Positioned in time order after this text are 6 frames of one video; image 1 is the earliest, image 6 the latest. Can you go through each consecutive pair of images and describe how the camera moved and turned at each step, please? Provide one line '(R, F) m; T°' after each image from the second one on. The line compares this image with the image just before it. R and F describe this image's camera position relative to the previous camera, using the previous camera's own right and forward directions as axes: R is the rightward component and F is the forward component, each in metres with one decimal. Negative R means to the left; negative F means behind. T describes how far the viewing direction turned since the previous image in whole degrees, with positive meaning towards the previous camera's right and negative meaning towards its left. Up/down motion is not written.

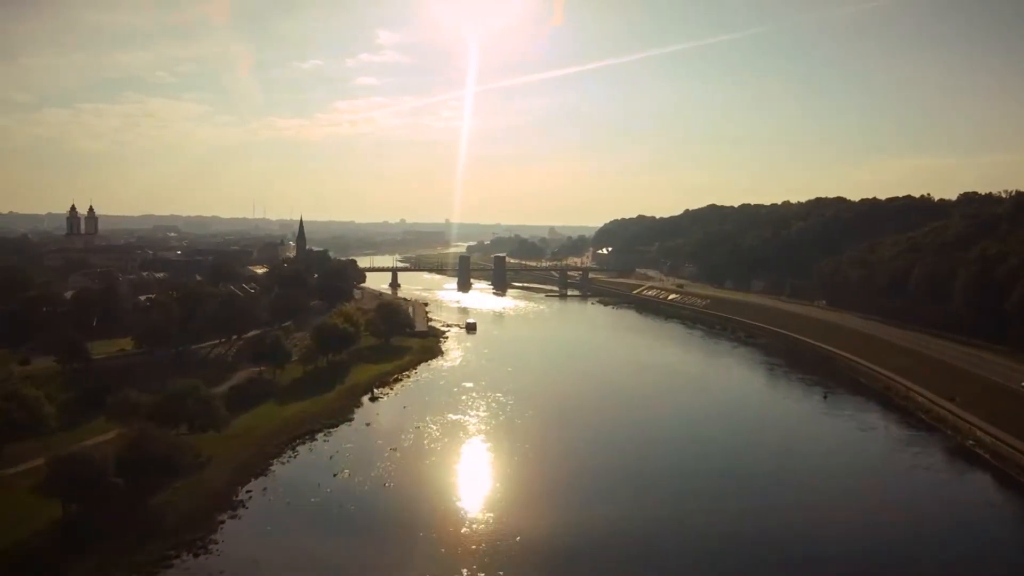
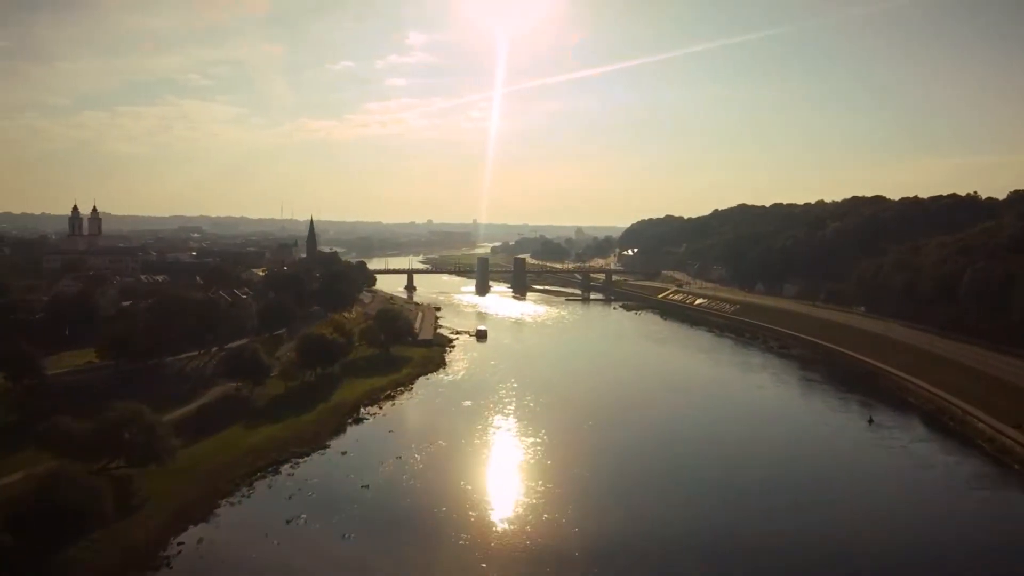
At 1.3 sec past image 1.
(+0.7, +2.2) m; -2°
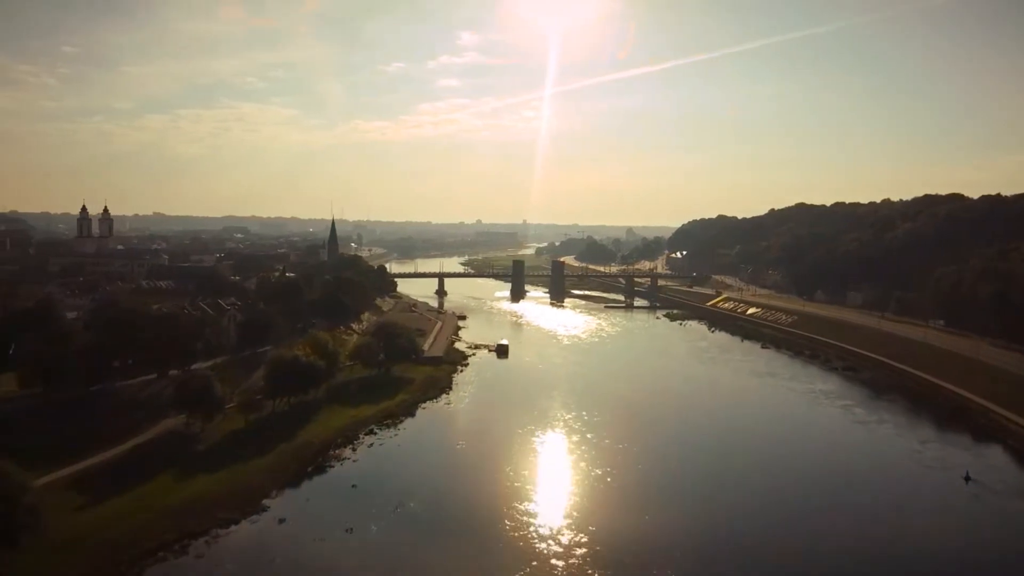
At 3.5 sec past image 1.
(+1.0, +3.4) m; -4°
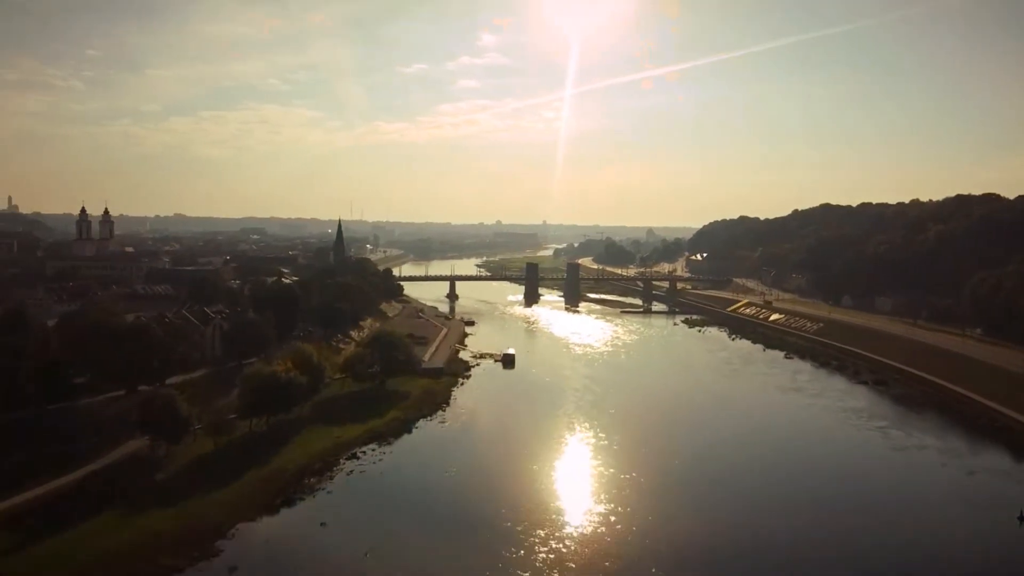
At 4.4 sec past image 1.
(+0.5, +1.5) m; -2°
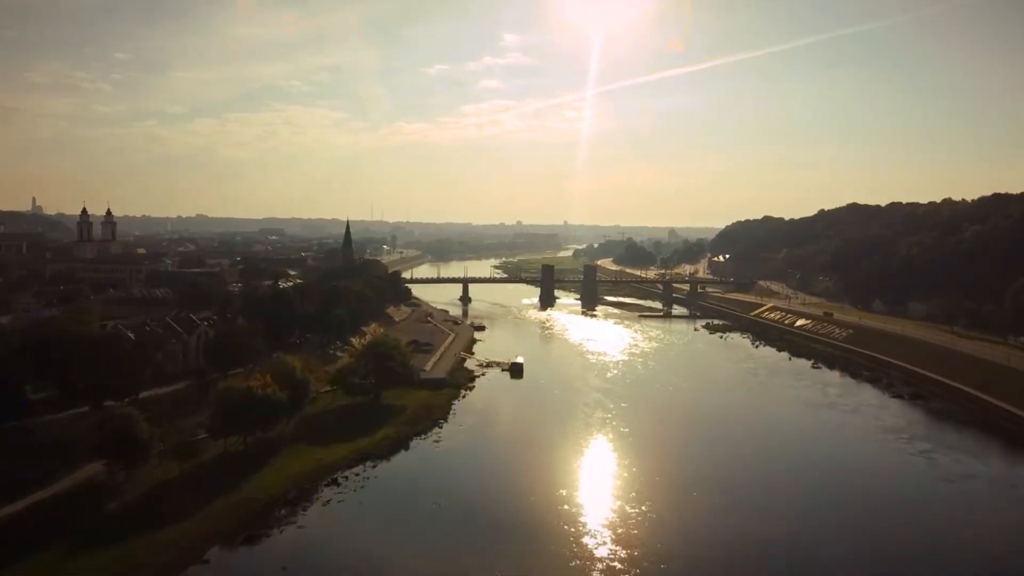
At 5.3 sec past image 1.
(+0.5, +1.5) m; -2°
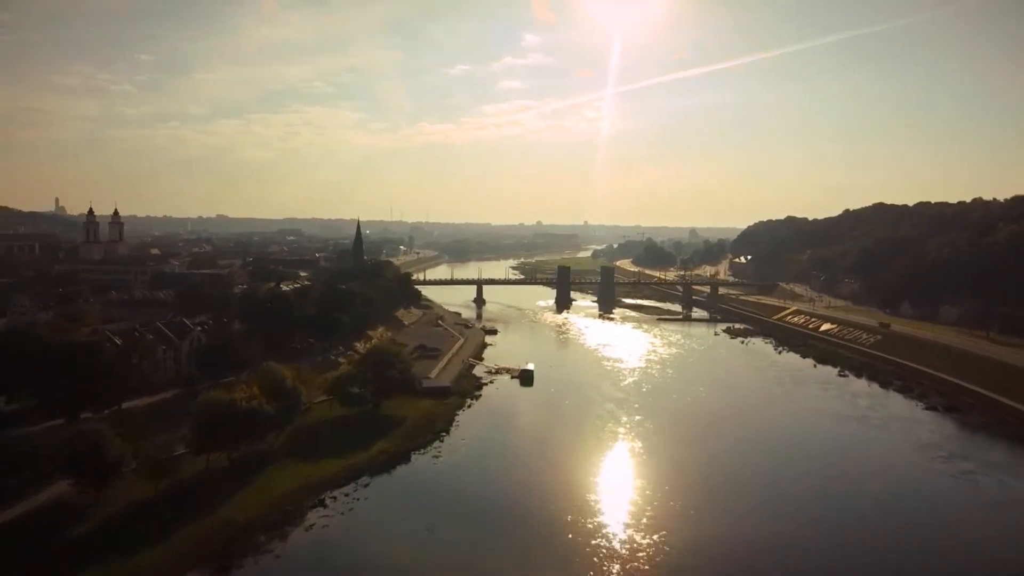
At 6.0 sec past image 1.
(+0.3, +1.1) m; -2°
